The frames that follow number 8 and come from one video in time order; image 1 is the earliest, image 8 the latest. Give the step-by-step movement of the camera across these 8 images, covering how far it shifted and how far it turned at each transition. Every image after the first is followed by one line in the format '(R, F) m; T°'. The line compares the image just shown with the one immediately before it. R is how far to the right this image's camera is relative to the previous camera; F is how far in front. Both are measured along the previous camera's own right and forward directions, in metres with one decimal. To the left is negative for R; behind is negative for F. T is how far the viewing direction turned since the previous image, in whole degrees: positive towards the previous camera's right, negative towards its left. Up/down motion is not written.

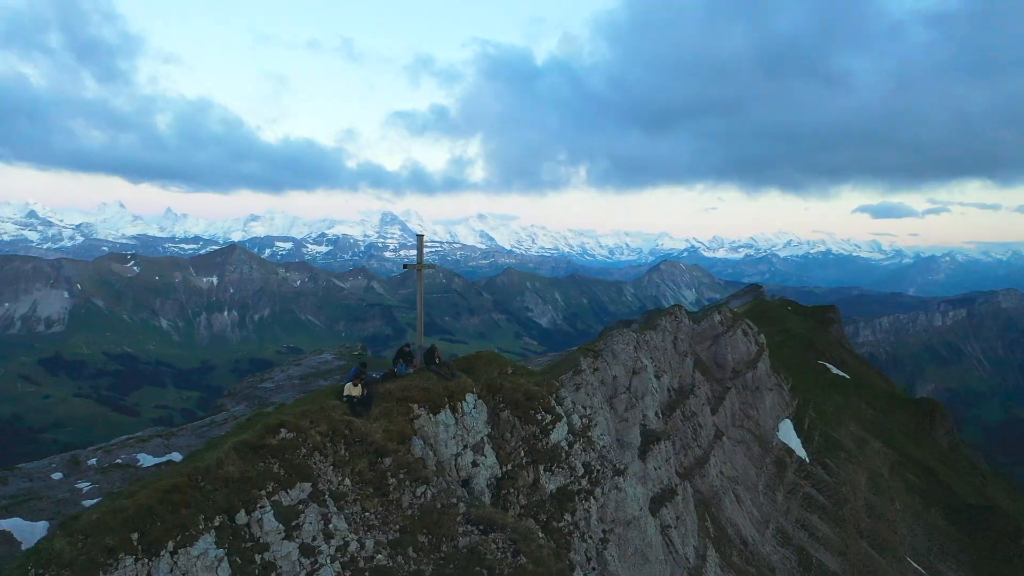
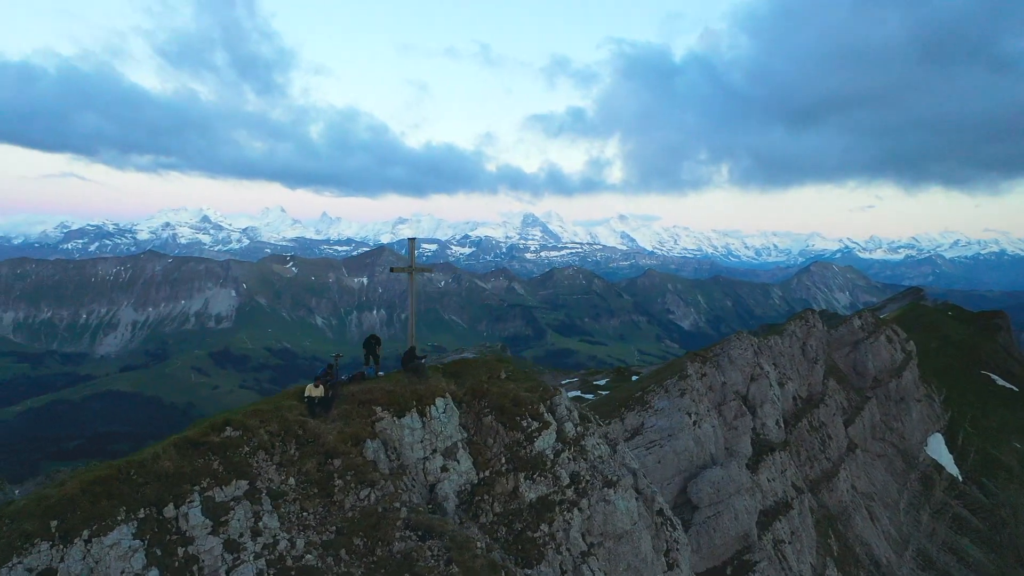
(+5.2, +0.9) m; -10°
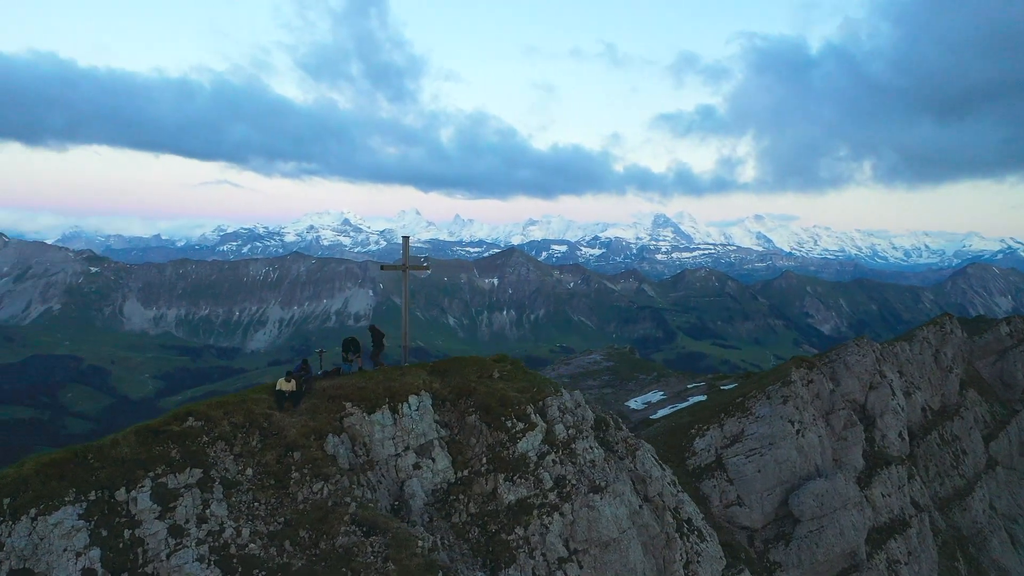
(+4.8, +0.8) m; -9°
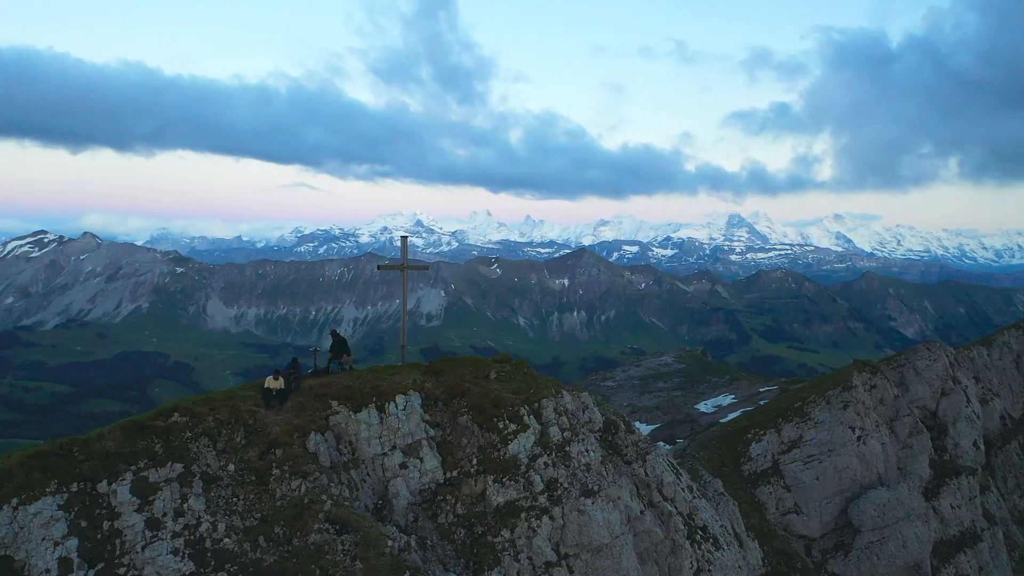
(+2.6, +0.4) m; -5°
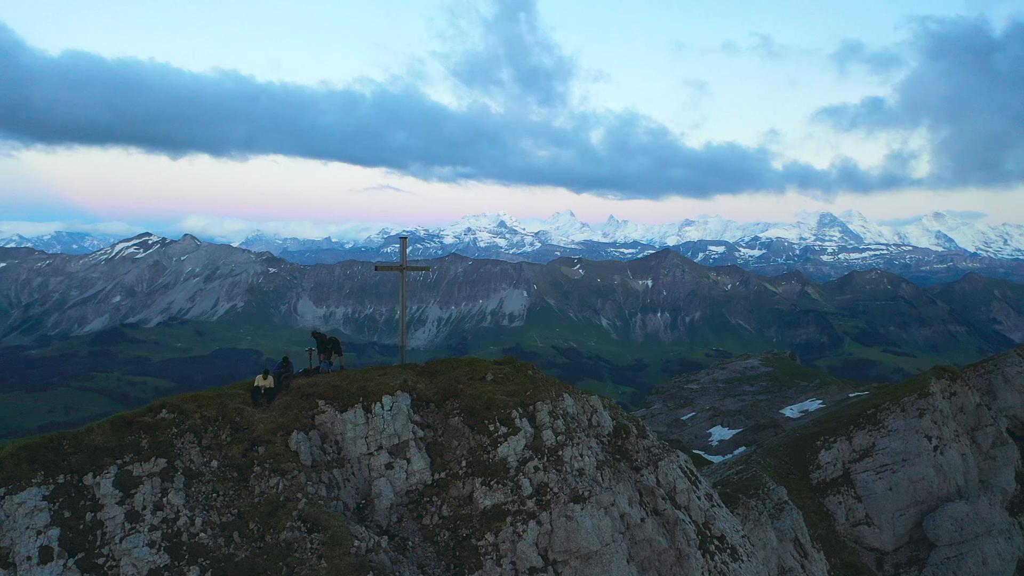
(+3.0, +0.4) m; -6°
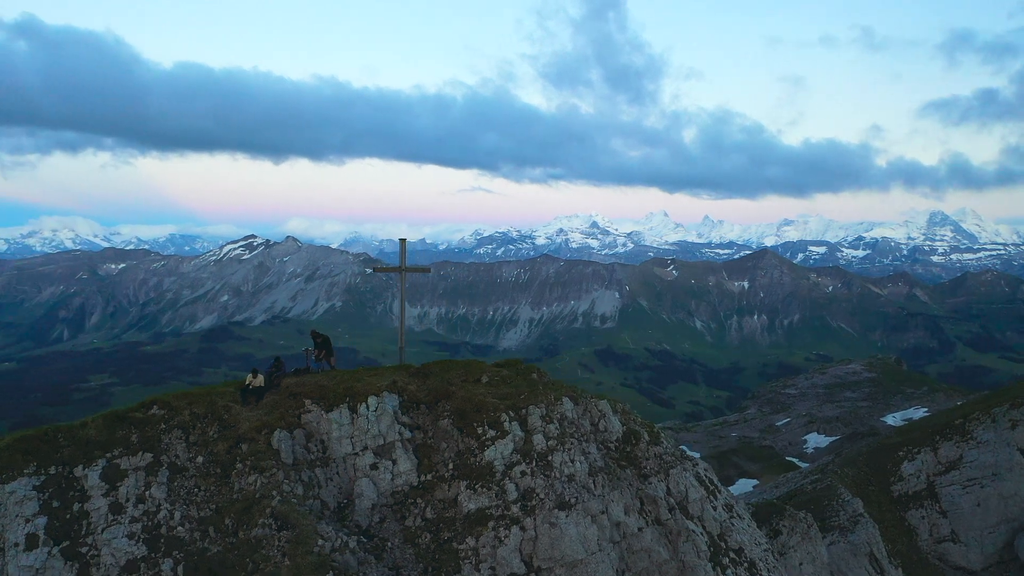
(+3.3, +0.5) m; -6°
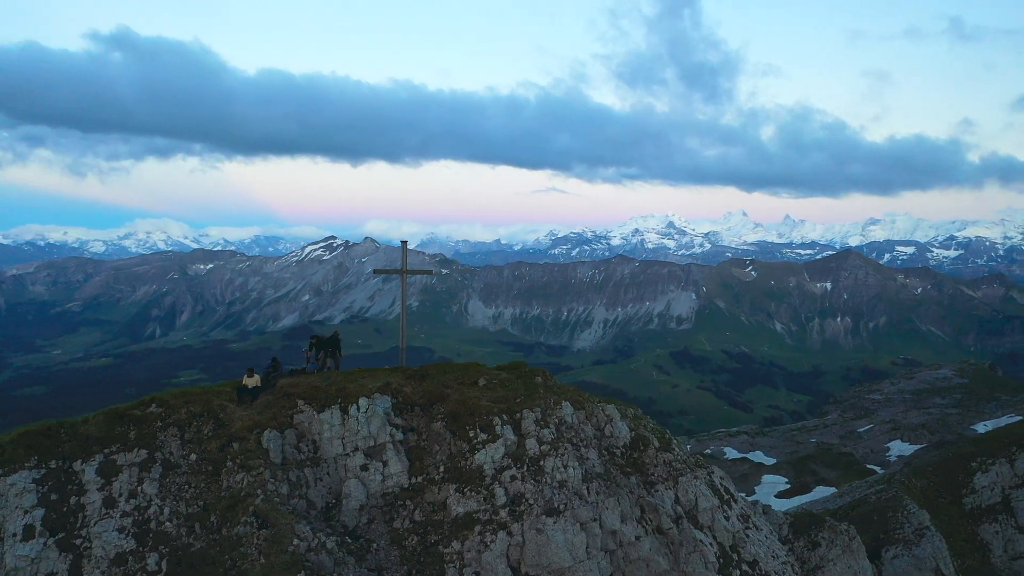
(+2.6, +0.4) m; -5°
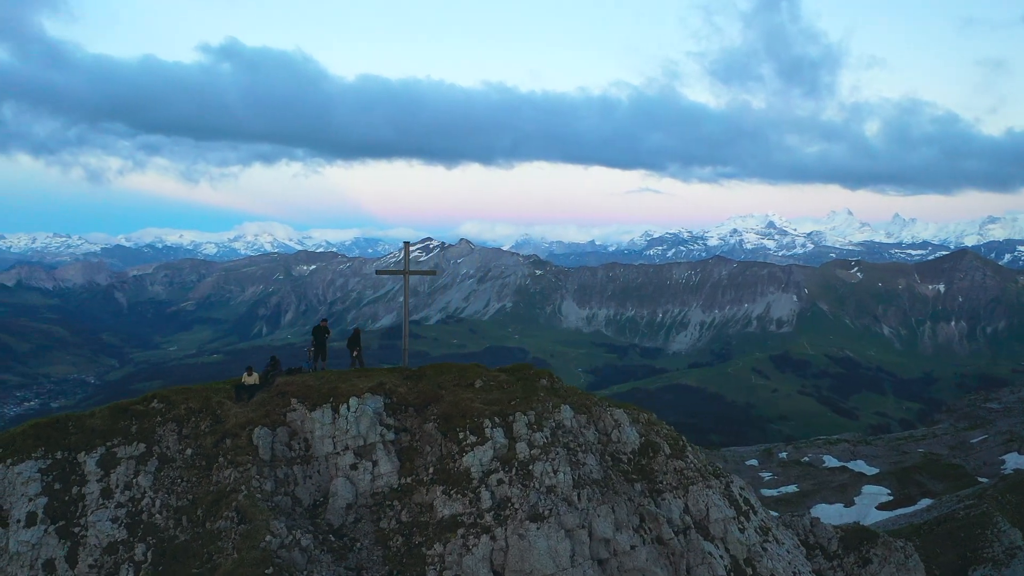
(+3.3, +0.6) m; -7°
